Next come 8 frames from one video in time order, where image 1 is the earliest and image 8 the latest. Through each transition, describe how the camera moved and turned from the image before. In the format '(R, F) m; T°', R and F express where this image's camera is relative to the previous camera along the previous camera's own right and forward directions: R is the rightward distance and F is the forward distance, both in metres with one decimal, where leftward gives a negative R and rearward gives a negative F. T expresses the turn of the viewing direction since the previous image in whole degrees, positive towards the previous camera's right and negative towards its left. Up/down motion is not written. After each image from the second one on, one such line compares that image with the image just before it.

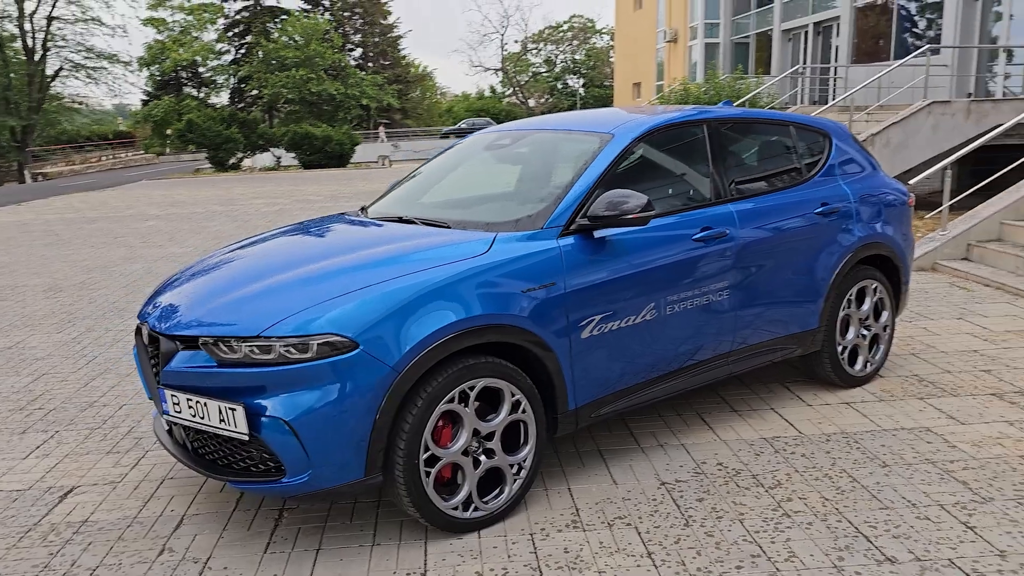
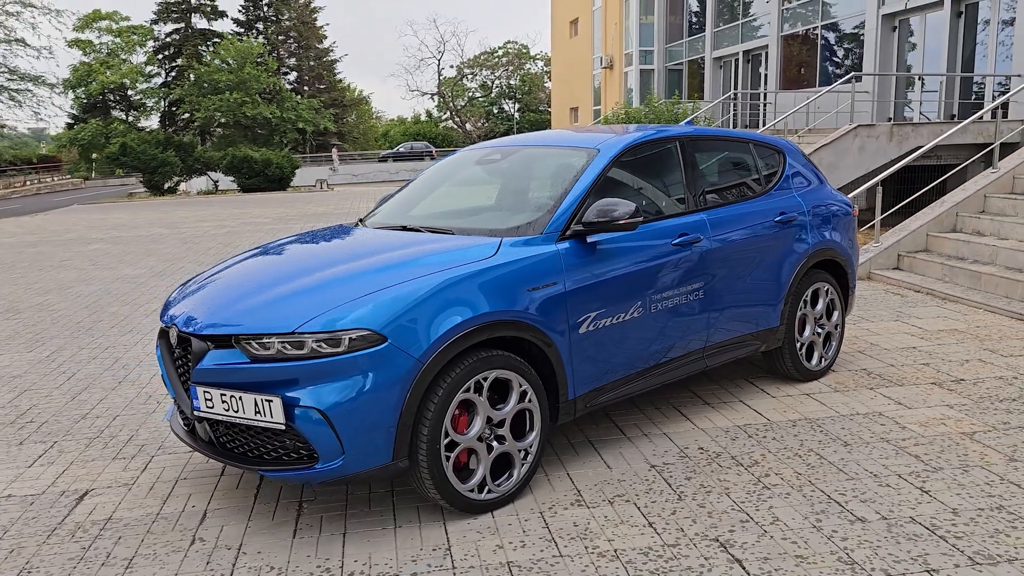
(-0.3, -0.3) m; +4°
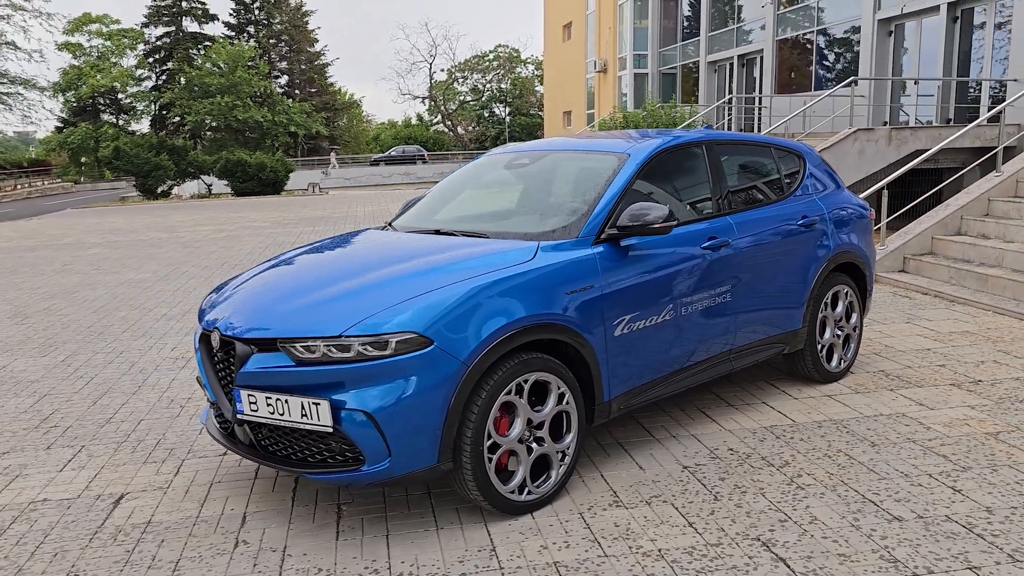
(-0.2, 0.0) m; +1°
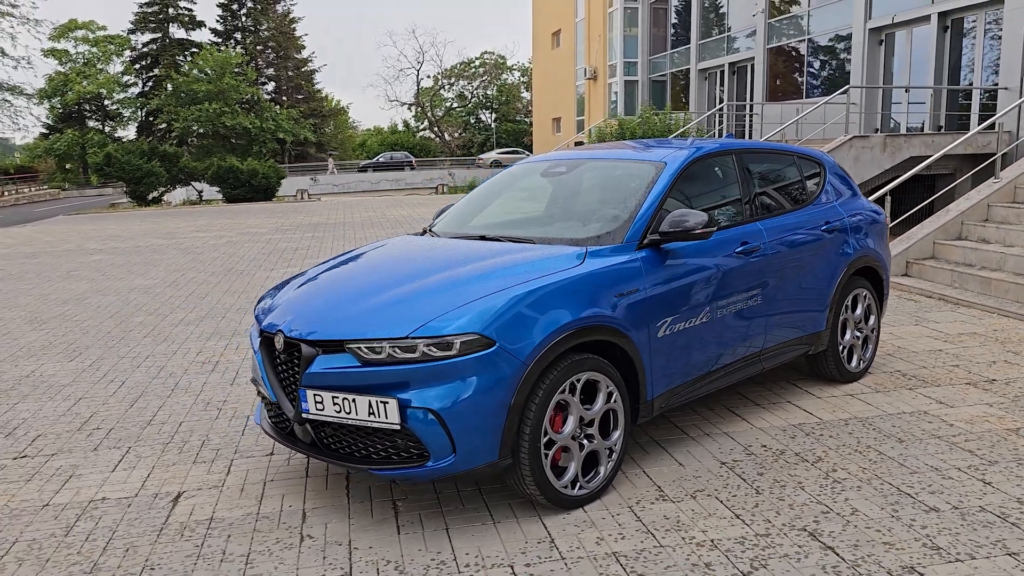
(-0.3, -0.1) m; +1°
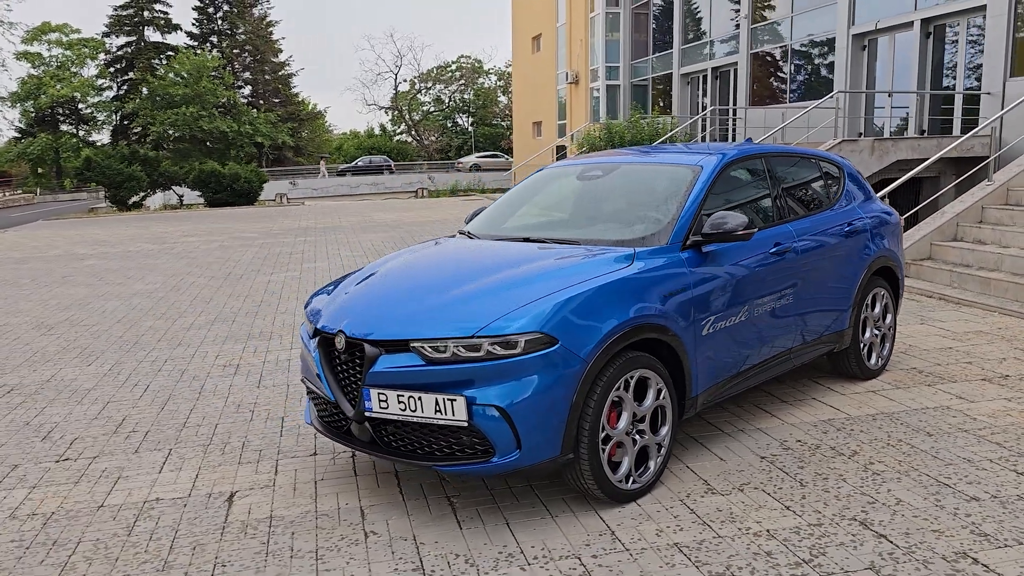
(-0.3, -0.1) m; +2°
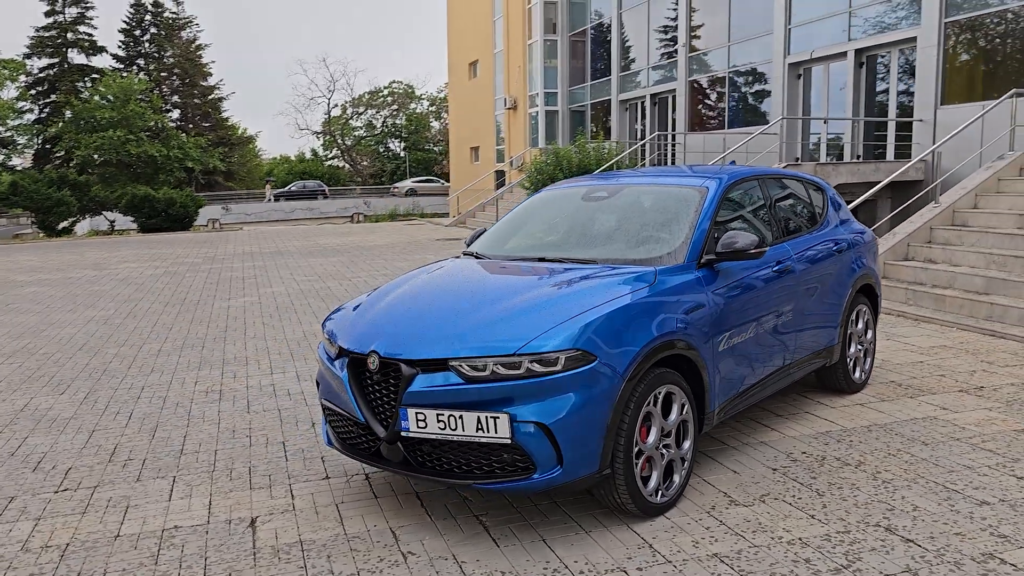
(-0.4, 0.0) m; +5°
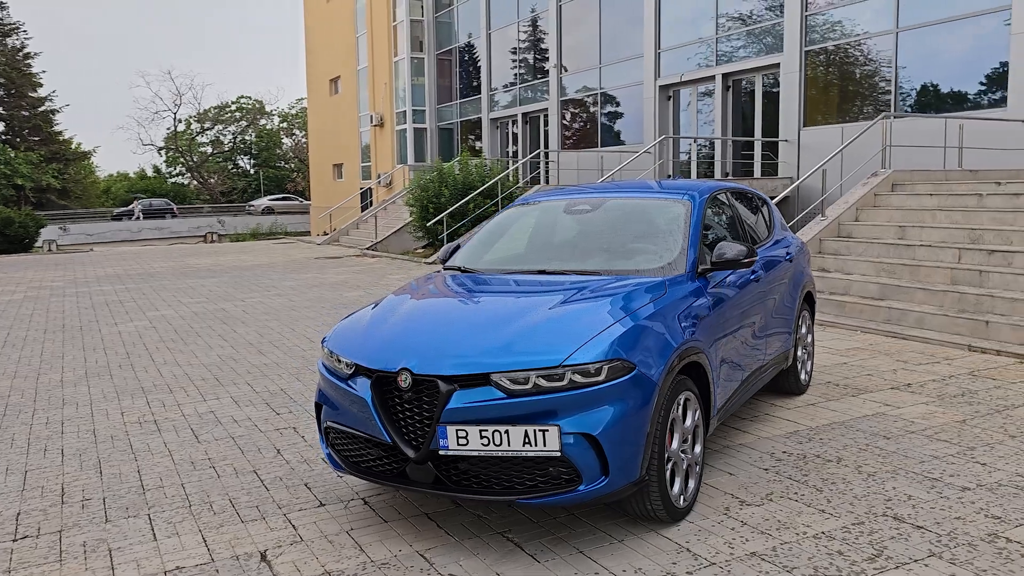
(-0.7, +0.1) m; +10°
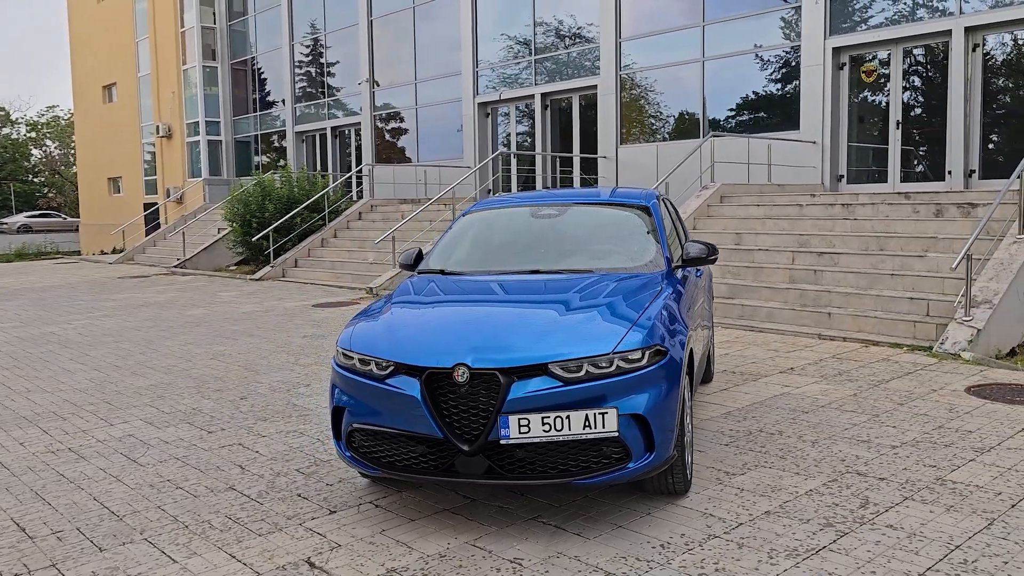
(-1.1, -0.1) m; +15°
